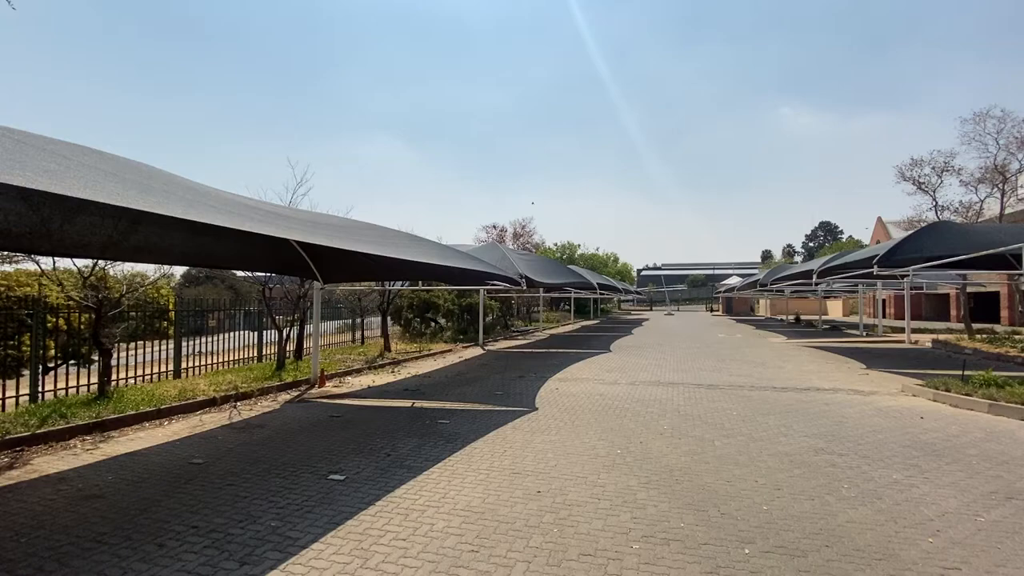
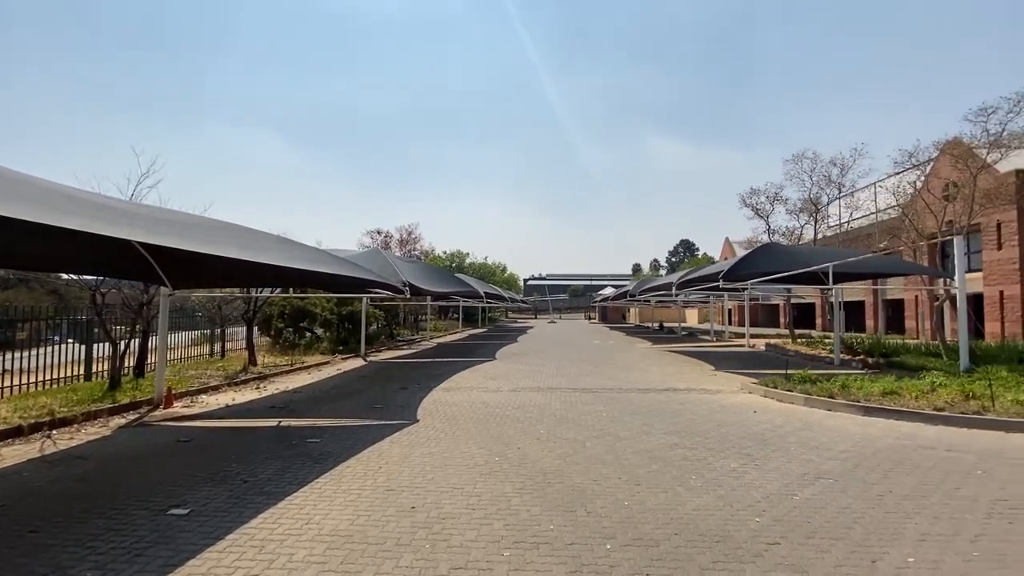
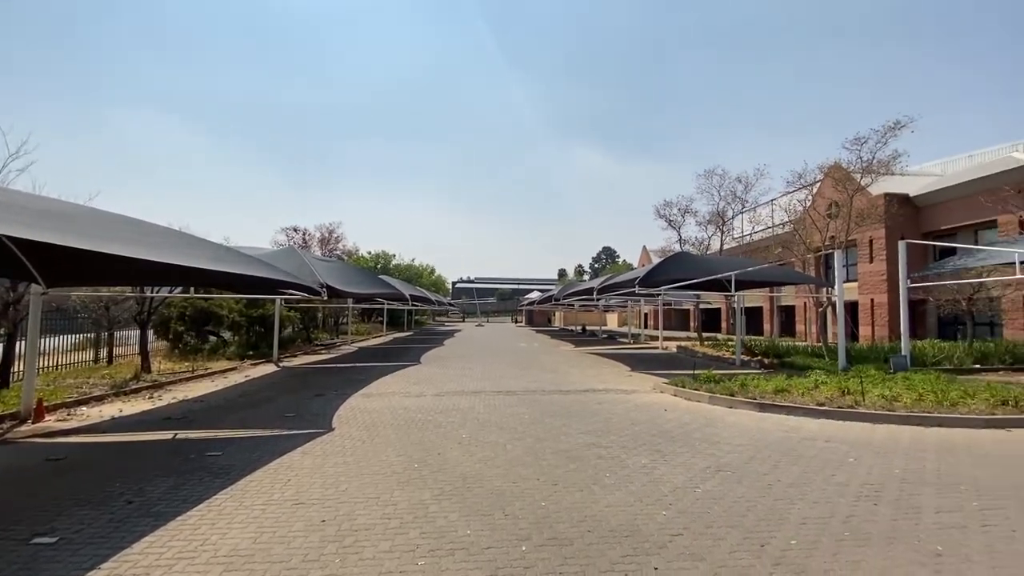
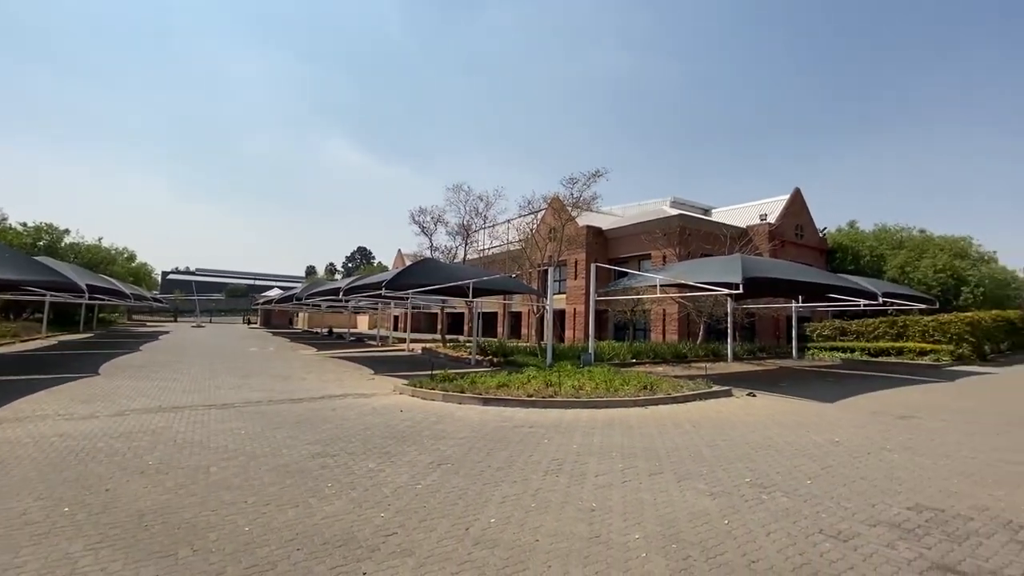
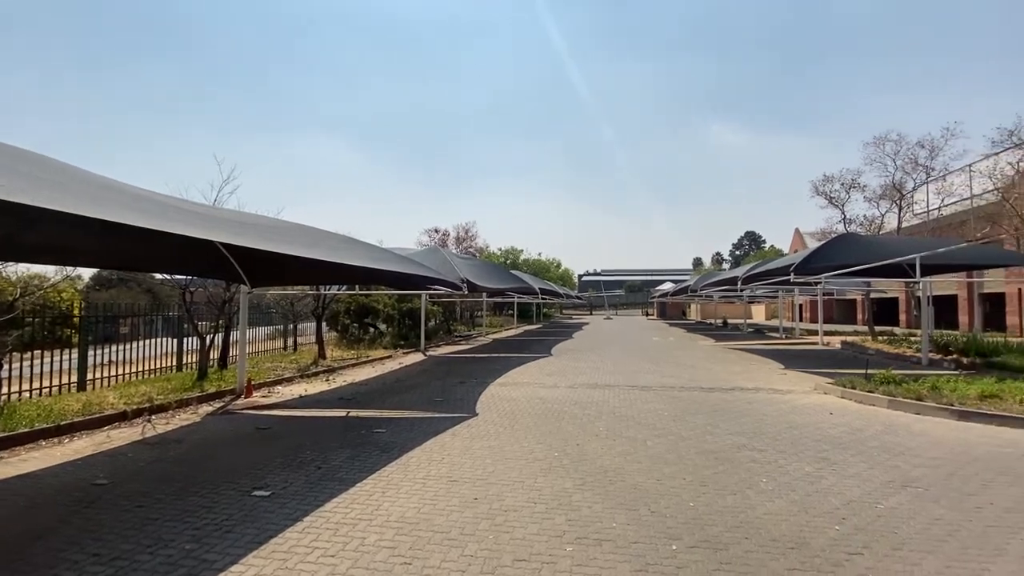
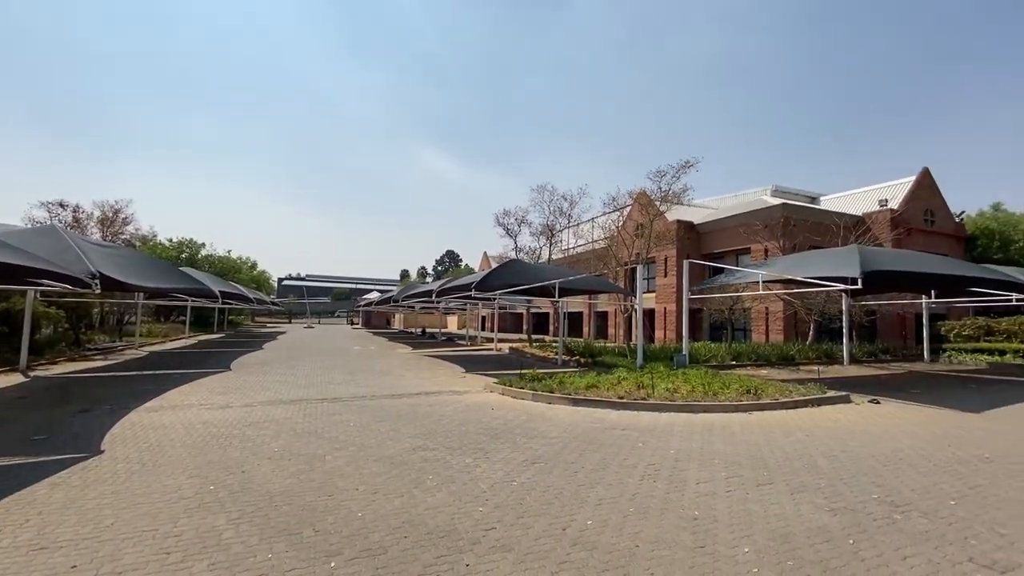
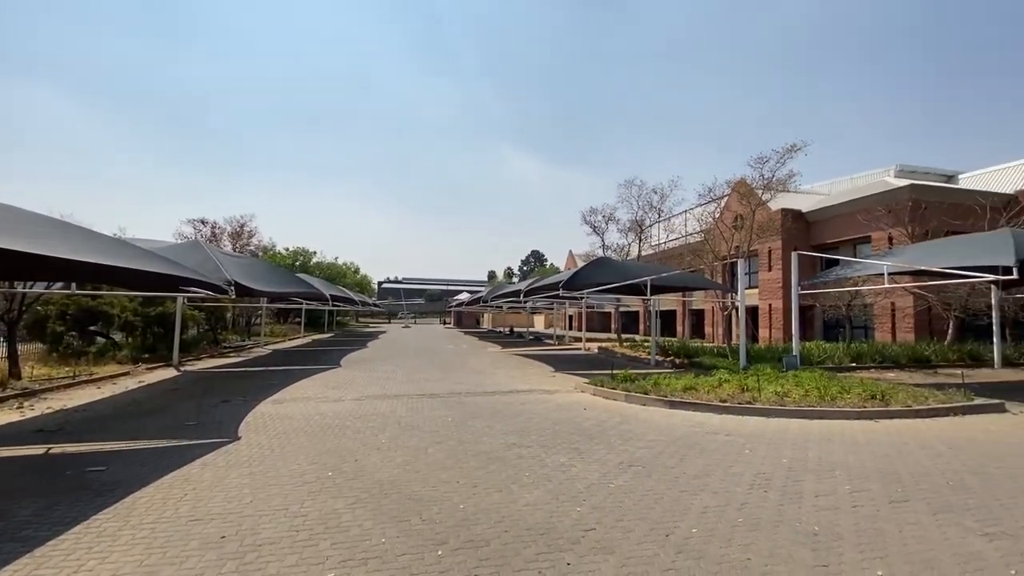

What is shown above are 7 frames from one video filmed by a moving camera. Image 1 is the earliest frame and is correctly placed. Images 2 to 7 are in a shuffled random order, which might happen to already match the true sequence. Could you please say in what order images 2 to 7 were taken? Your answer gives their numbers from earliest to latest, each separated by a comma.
5, 2, 3, 7, 6, 4
